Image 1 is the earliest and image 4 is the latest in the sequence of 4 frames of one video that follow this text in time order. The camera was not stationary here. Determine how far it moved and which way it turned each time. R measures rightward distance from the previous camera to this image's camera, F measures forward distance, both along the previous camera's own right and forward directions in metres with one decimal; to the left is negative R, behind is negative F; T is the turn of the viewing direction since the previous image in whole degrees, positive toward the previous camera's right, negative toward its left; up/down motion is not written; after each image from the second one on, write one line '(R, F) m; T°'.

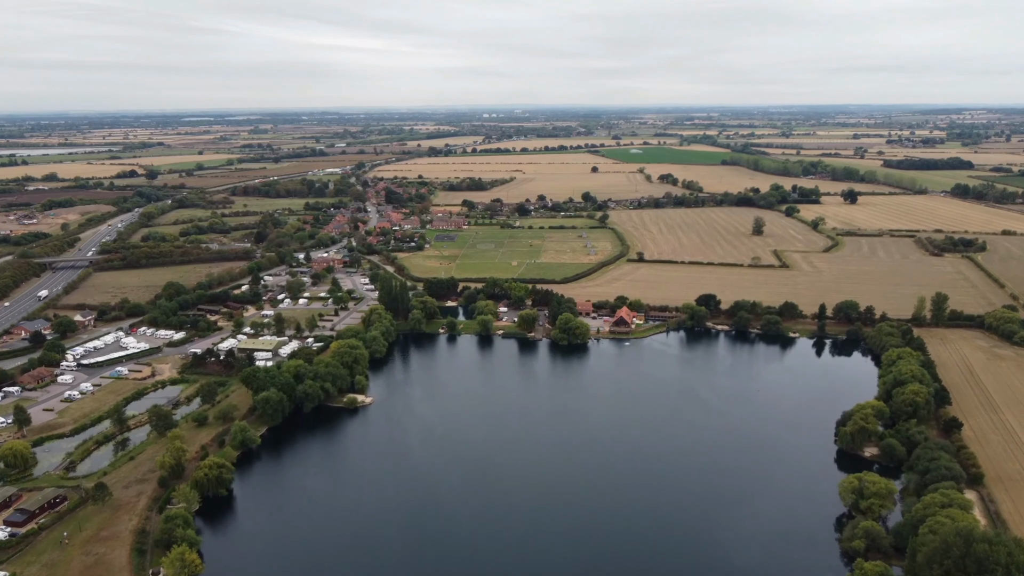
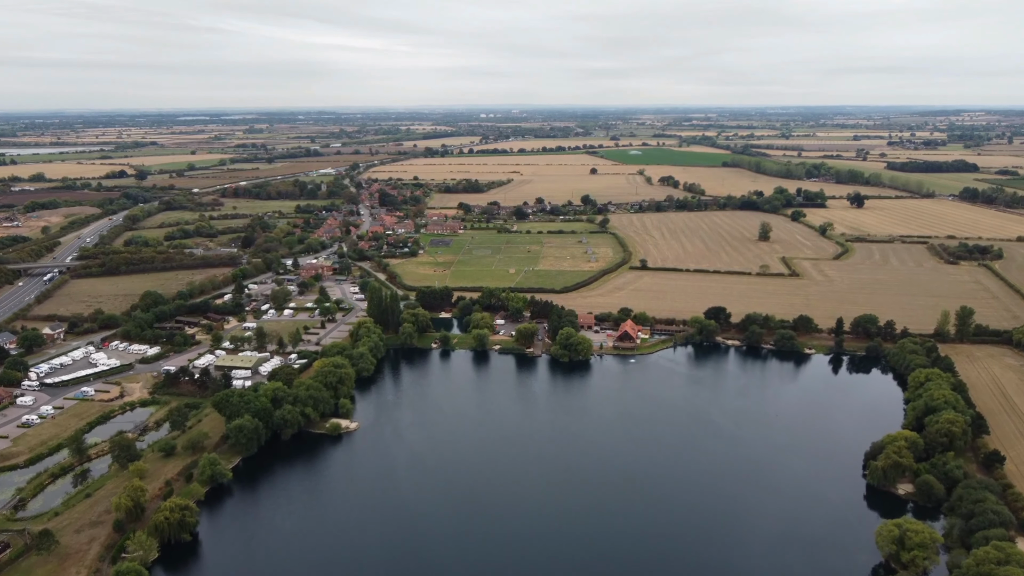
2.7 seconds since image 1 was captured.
(0.0, +2.4) m; 0°
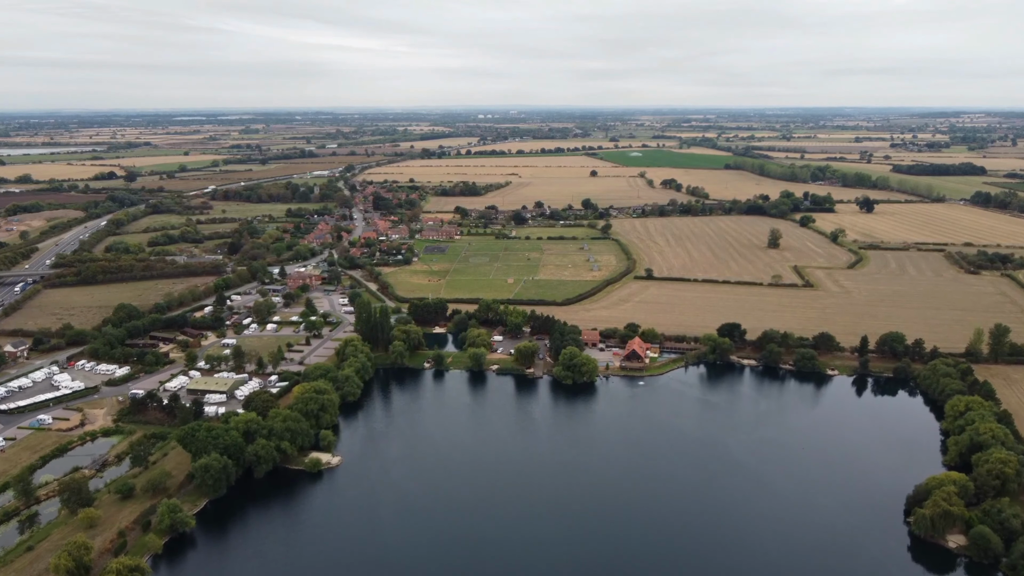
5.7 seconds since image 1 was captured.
(0.0, +2.7) m; 0°
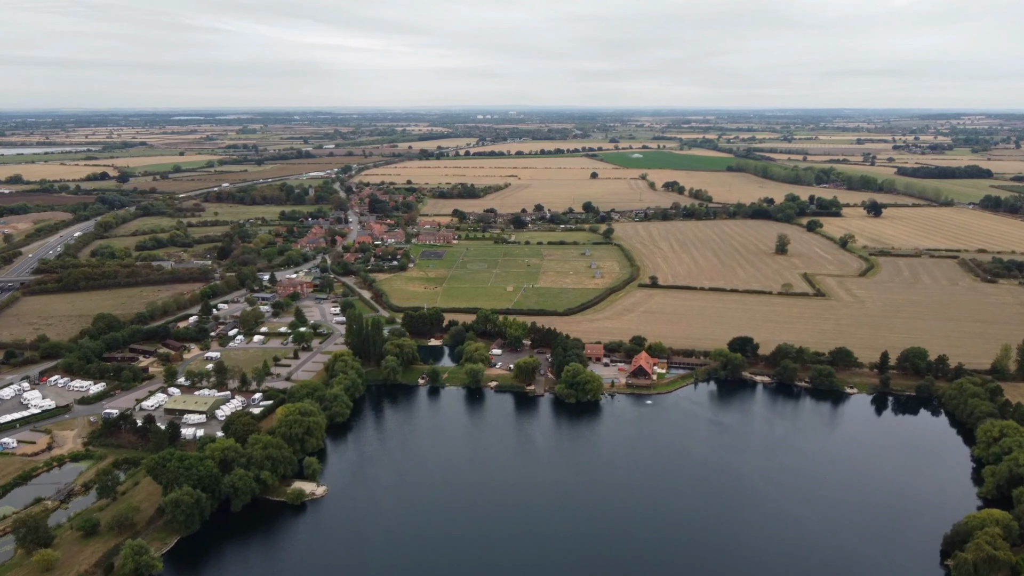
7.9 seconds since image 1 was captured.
(0.0, +2.0) m; 0°
